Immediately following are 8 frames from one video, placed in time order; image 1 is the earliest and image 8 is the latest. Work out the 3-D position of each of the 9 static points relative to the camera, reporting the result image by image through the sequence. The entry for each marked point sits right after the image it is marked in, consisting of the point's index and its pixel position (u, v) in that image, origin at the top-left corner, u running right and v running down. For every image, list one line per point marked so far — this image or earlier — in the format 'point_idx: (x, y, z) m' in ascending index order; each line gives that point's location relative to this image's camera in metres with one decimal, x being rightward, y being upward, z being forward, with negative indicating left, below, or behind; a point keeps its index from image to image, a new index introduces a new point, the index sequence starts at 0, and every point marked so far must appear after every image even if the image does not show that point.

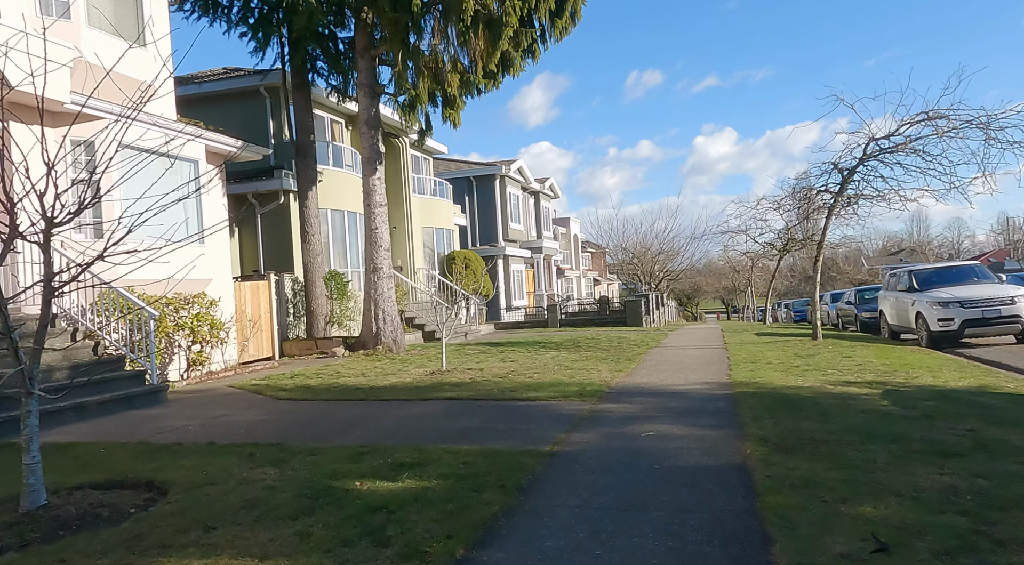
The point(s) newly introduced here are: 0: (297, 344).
0: (-4.5, -1.3, +18.4) m
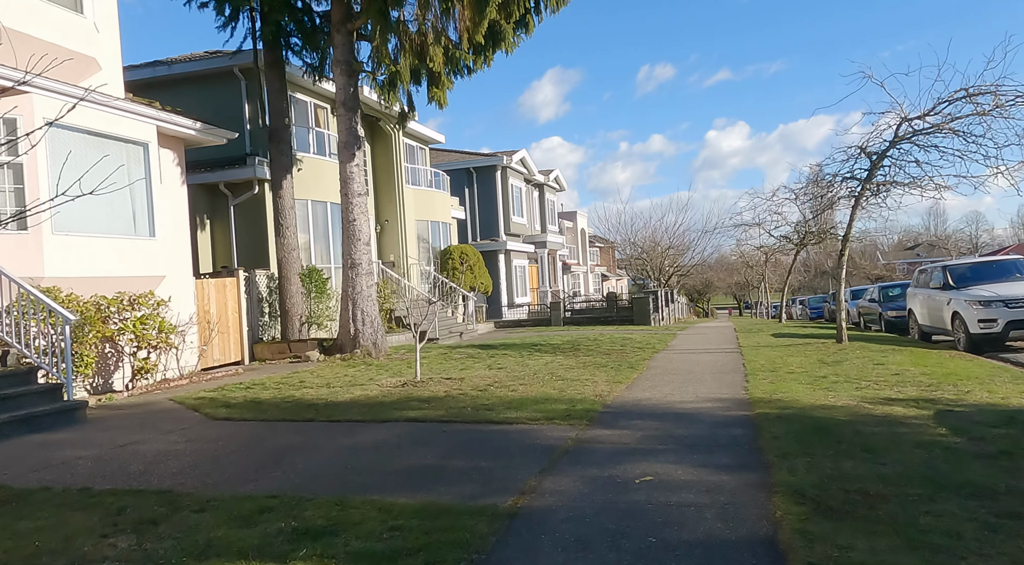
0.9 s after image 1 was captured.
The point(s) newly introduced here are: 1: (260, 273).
0: (-4.7, -1.2, +16.7) m
1: (-5.1, +0.2, +17.7) m
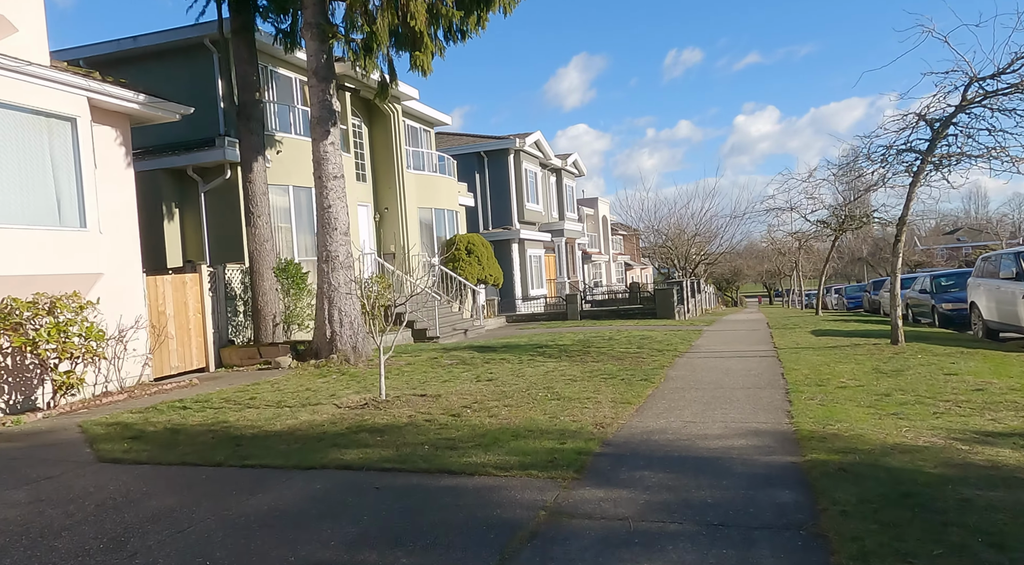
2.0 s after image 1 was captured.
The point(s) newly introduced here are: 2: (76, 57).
0: (-4.7, -1.2, +14.8) m
1: (-5.1, +0.3, +15.7) m
2: (-9.1, +4.7, +18.2) m
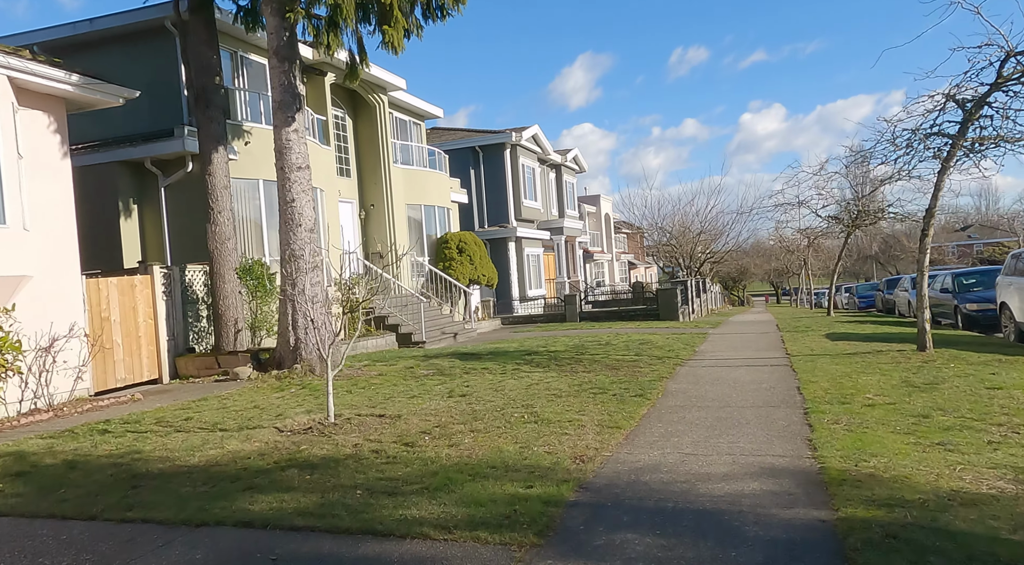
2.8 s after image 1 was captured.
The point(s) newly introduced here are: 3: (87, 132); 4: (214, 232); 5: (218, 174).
0: (-4.9, -1.2, +13.4) m
1: (-5.3, +0.2, +14.4) m
2: (-9.4, +4.7, +16.8) m
3: (-8.0, +2.8, +16.3) m
4: (-4.9, +0.8, +14.2) m
5: (-4.8, +1.8, +14.3) m
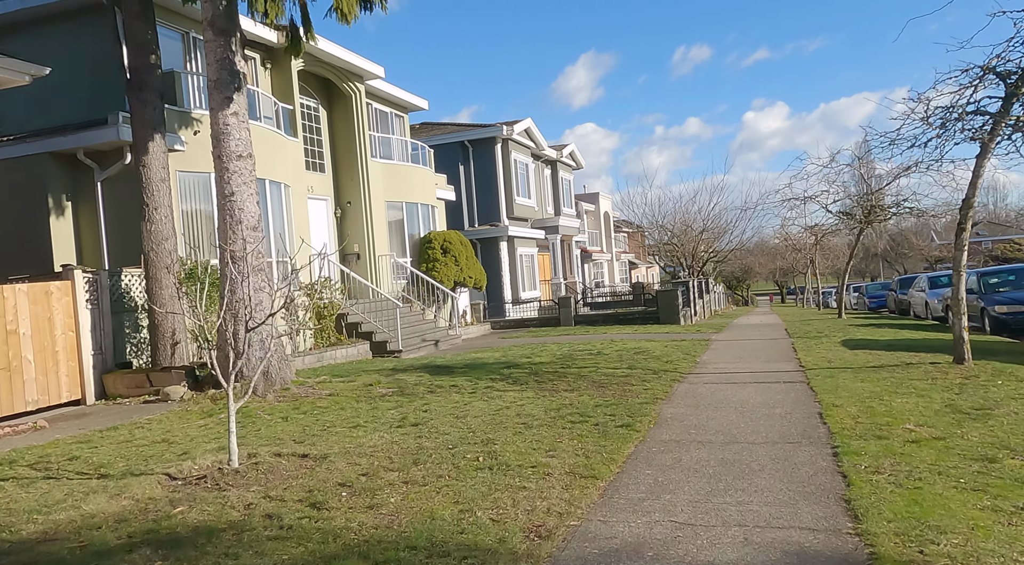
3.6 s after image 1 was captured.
0: (-5.3, -1.3, +11.7) m
1: (-5.7, +0.1, +12.7) m
2: (-9.7, +4.6, +15.2) m
3: (-8.3, +2.7, +14.7) m
4: (-5.2, +0.7, +12.5) m
5: (-5.2, +1.7, +12.6) m
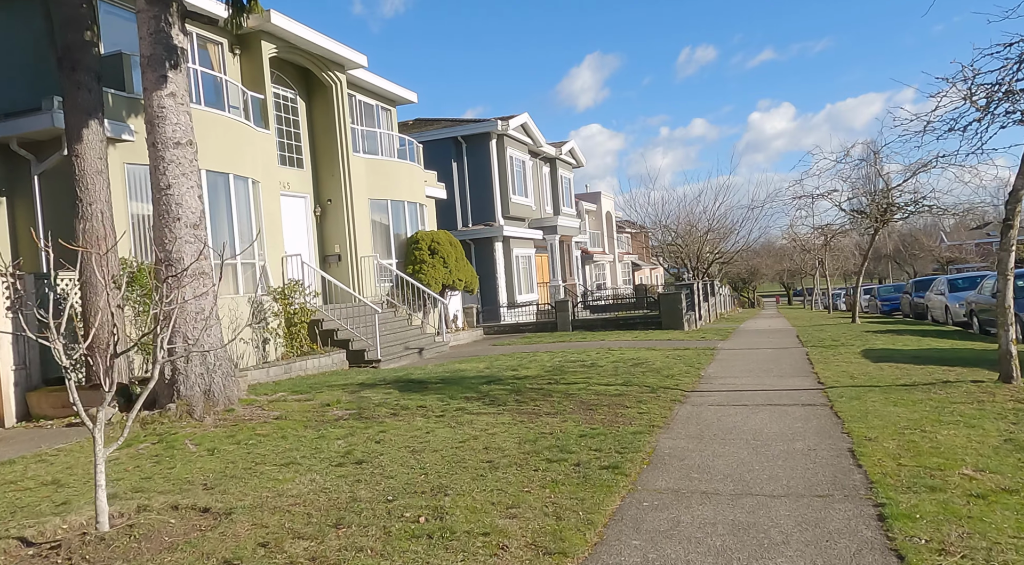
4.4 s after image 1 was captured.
0: (-5.5, -1.4, +10.3) m
1: (-5.9, +0.1, +11.3) m
2: (-10.0, +4.5, +13.8) m
3: (-8.6, +2.7, +13.3) m
4: (-5.5, +0.7, +11.1) m
5: (-5.5, +1.6, +11.2) m
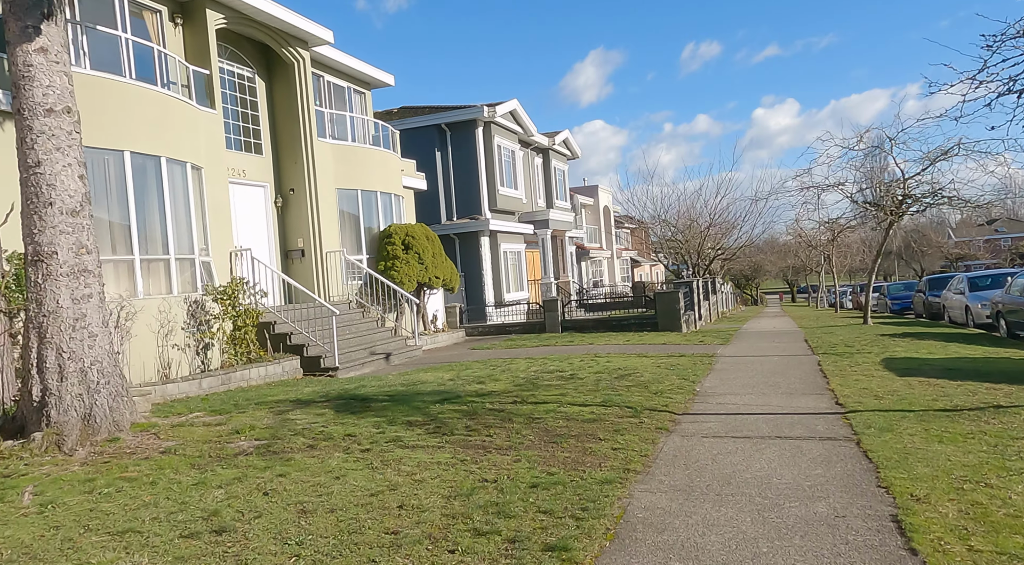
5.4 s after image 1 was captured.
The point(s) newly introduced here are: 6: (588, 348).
0: (-6.0, -1.4, +8.5) m
1: (-6.4, +0.1, +9.5) m
2: (-10.4, +4.5, +12.0) m
3: (-9.0, +2.7, +11.4) m
4: (-5.9, +0.7, +9.3) m
5: (-5.9, +1.6, +9.4) m
6: (+1.5, -1.3, +17.0) m
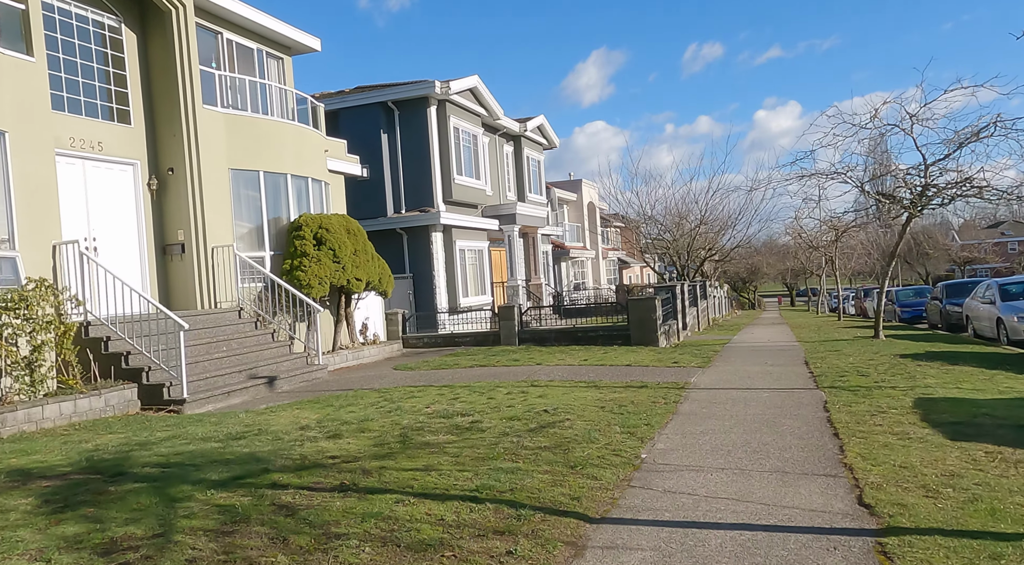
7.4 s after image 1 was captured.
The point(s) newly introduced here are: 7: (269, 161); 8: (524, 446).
0: (-7.2, -1.4, +4.8) m
1: (-7.6, +0.1, +5.8) m
2: (-11.6, +4.5, +8.3) m
3: (-10.2, +2.7, +7.8) m
4: (-7.2, +0.7, +5.6) m
5: (-7.1, +1.6, +5.7) m
6: (+0.3, -1.4, +13.3) m
7: (-4.7, +2.4, +16.7) m
8: (+0.1, -1.4, +7.4) m
